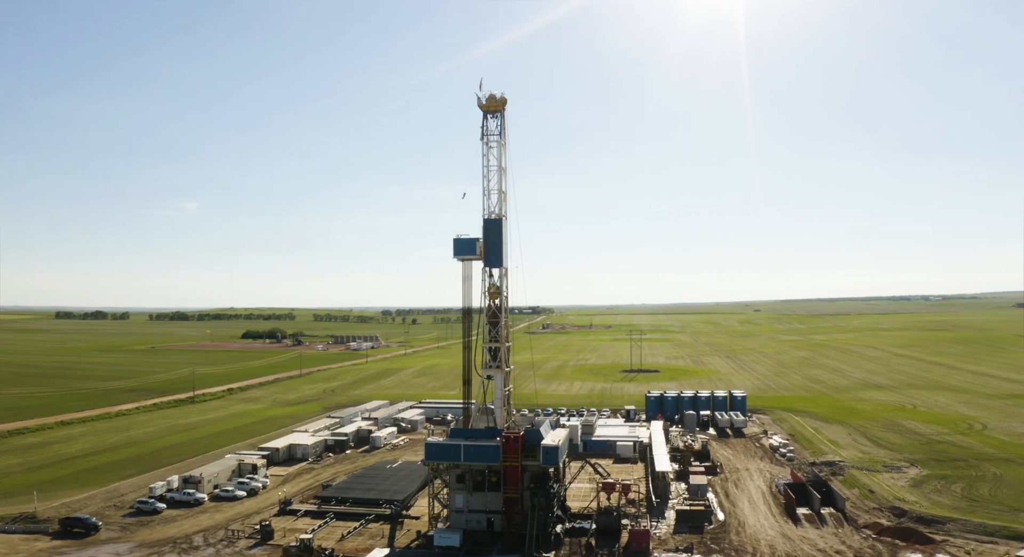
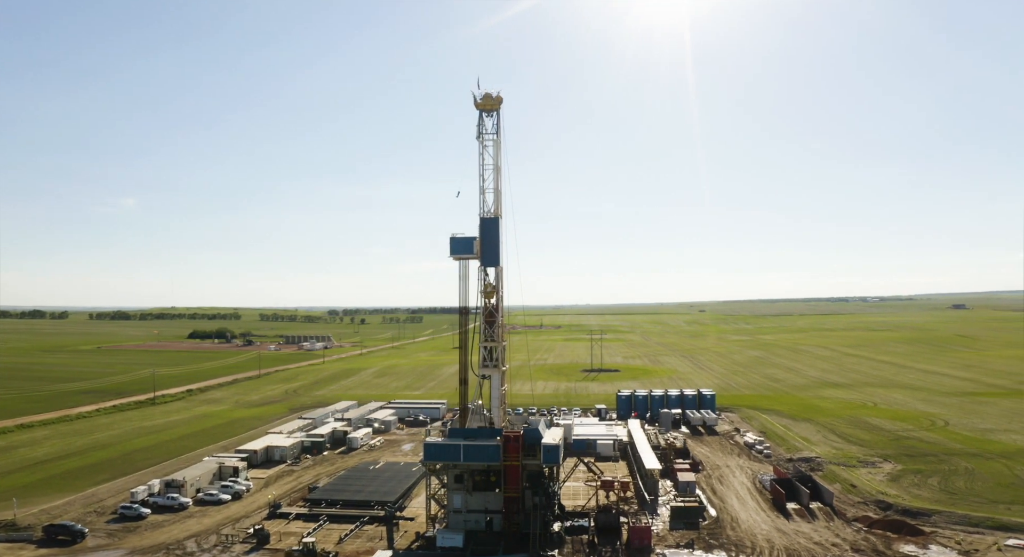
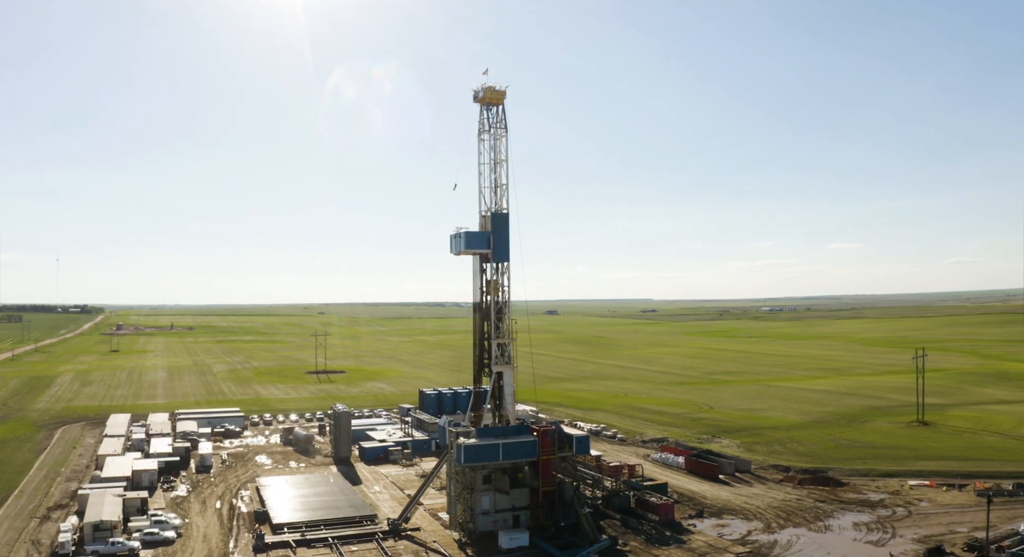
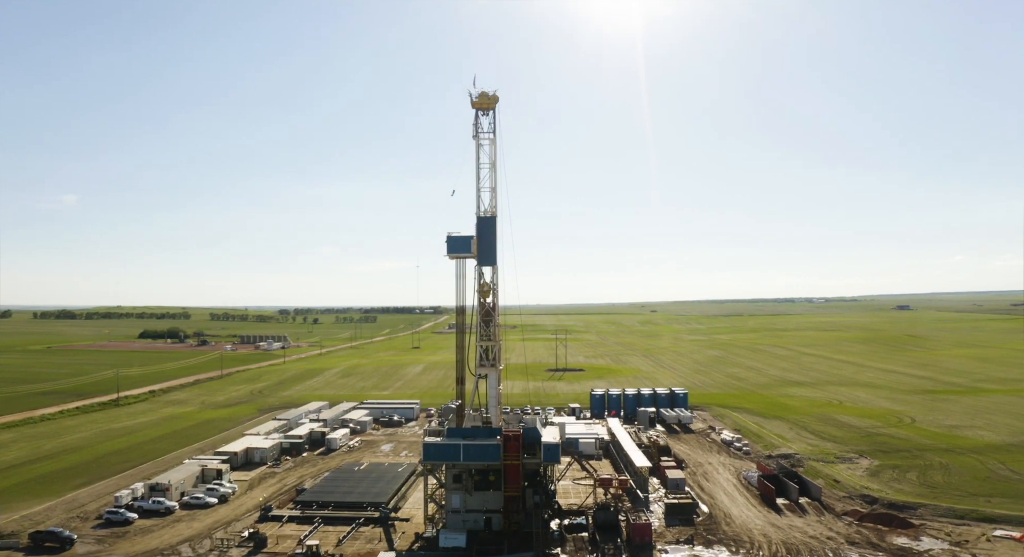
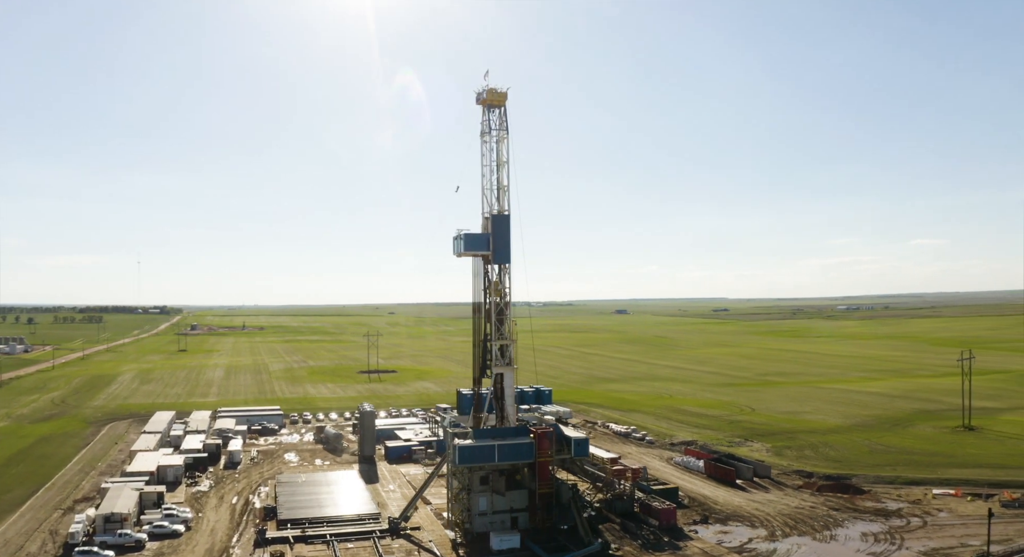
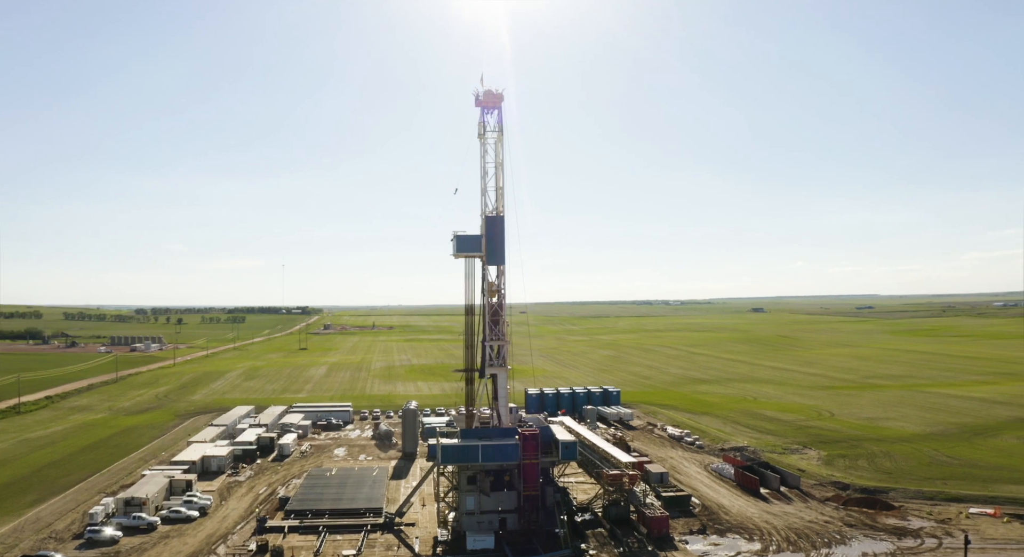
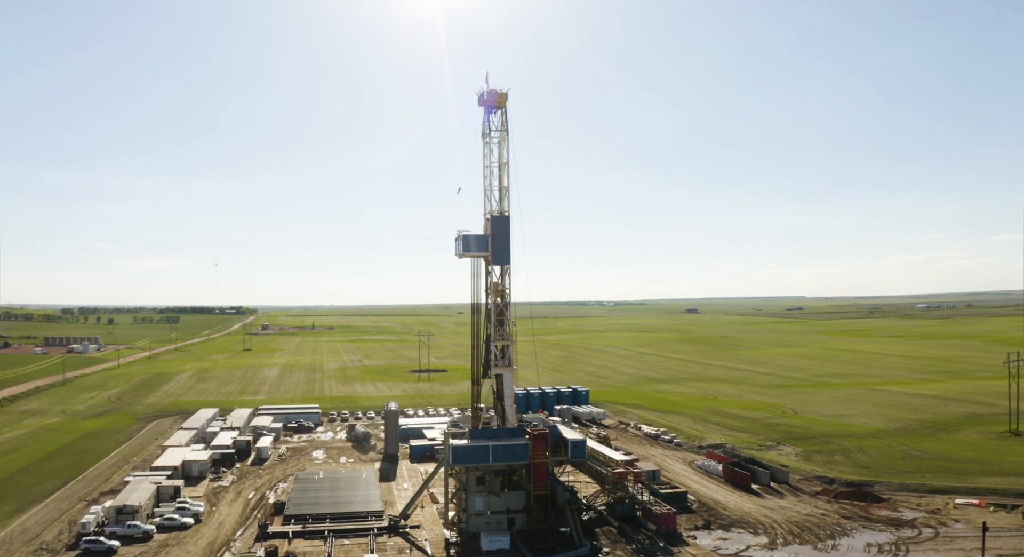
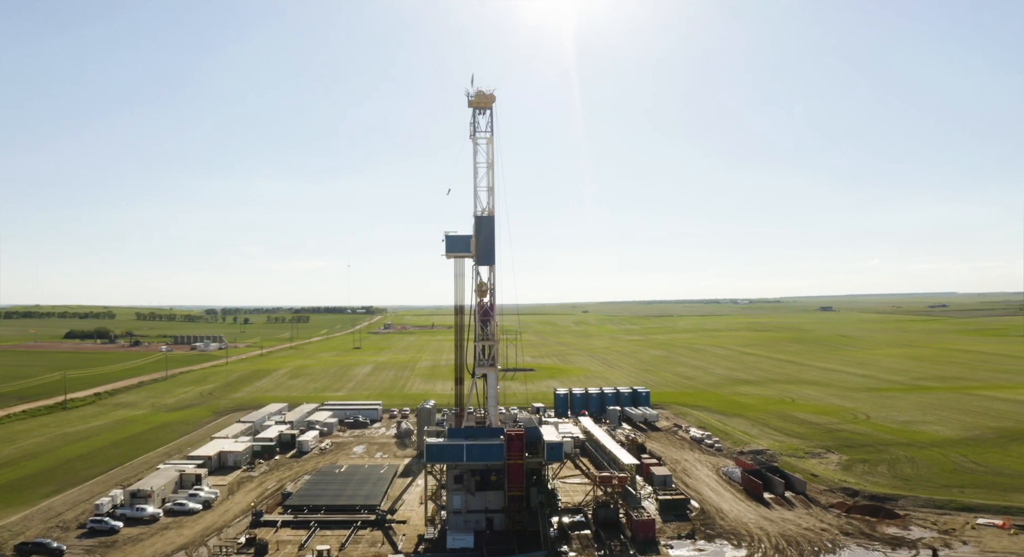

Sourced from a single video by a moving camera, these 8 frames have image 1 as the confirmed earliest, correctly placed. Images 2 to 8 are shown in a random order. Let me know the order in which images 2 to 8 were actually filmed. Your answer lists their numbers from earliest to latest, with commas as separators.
2, 4, 8, 6, 7, 5, 3
